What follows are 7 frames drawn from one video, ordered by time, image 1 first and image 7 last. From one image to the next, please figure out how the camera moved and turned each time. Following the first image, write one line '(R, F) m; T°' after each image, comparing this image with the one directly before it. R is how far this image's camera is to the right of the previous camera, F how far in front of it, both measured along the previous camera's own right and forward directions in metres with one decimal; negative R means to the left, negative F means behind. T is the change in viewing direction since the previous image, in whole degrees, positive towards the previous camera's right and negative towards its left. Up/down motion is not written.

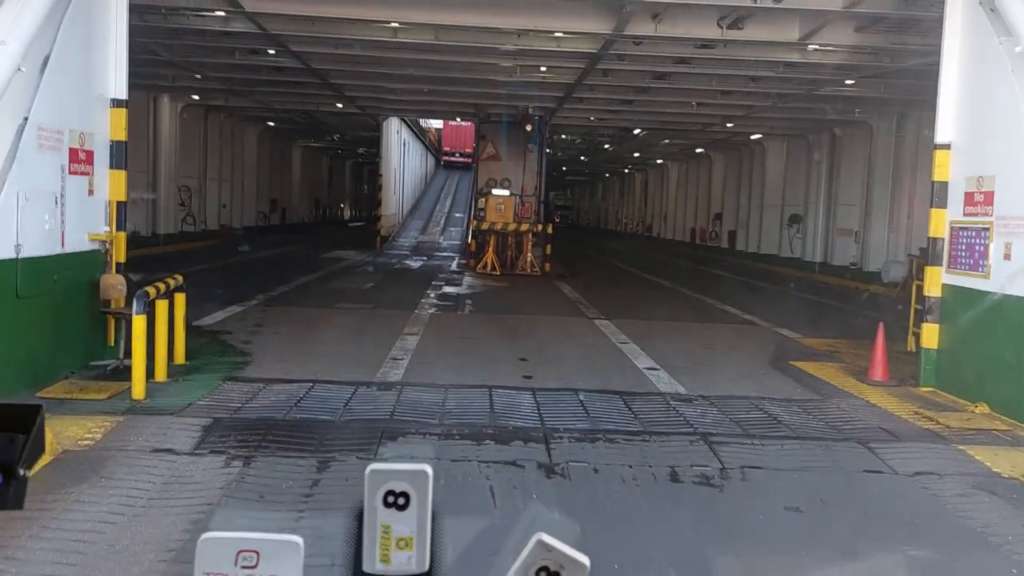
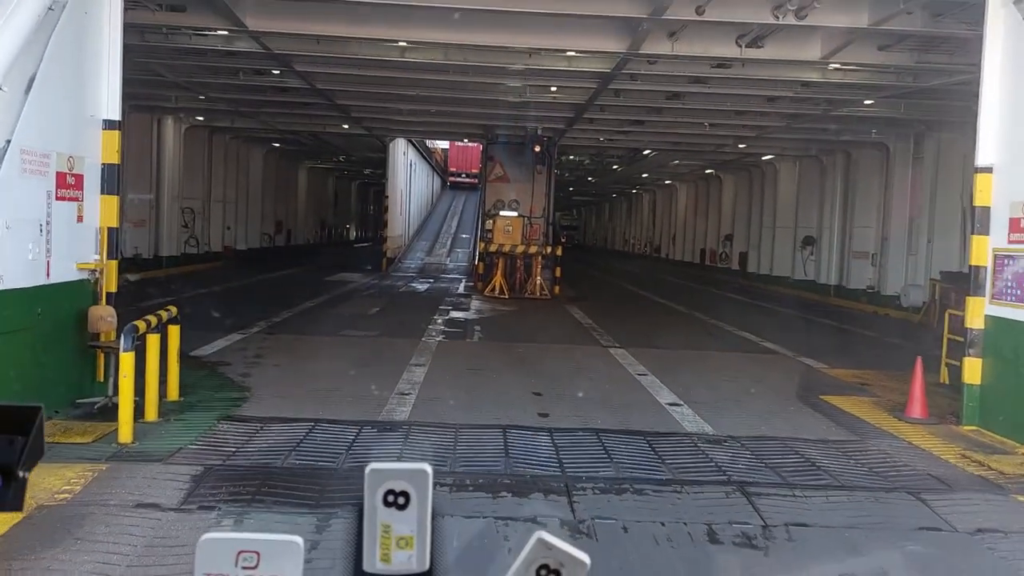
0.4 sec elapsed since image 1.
(-0.1, +0.5) m; 0°
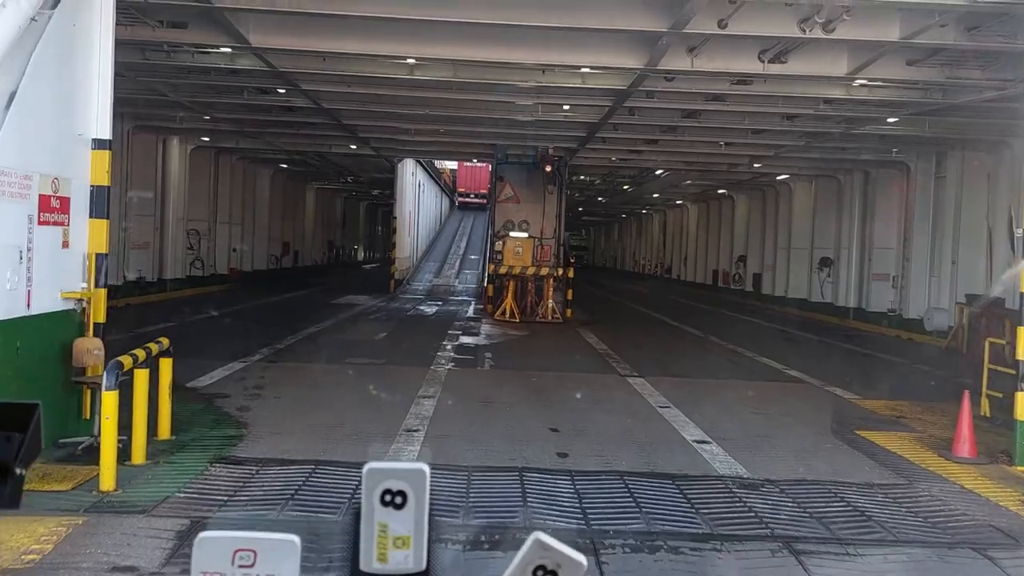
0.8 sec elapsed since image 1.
(-0.1, +0.5) m; -1°
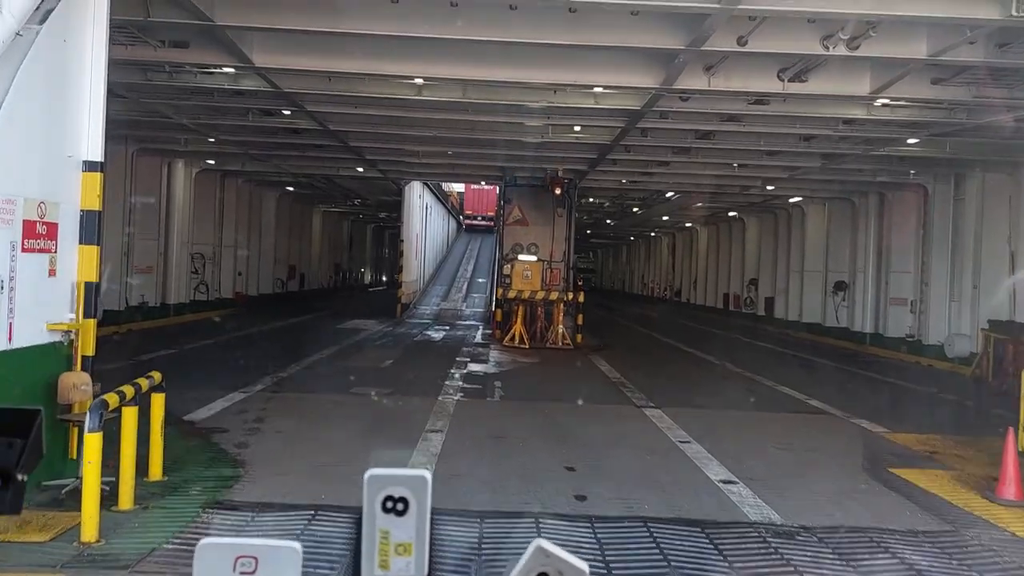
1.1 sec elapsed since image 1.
(-0.1, +0.4) m; 0°
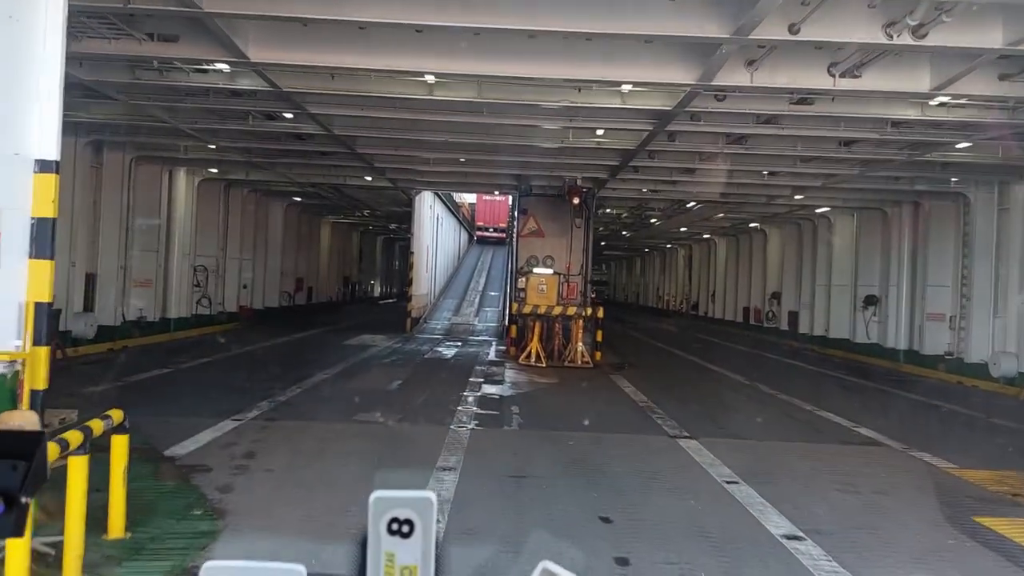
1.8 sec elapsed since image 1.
(-0.1, +1.1) m; -1°
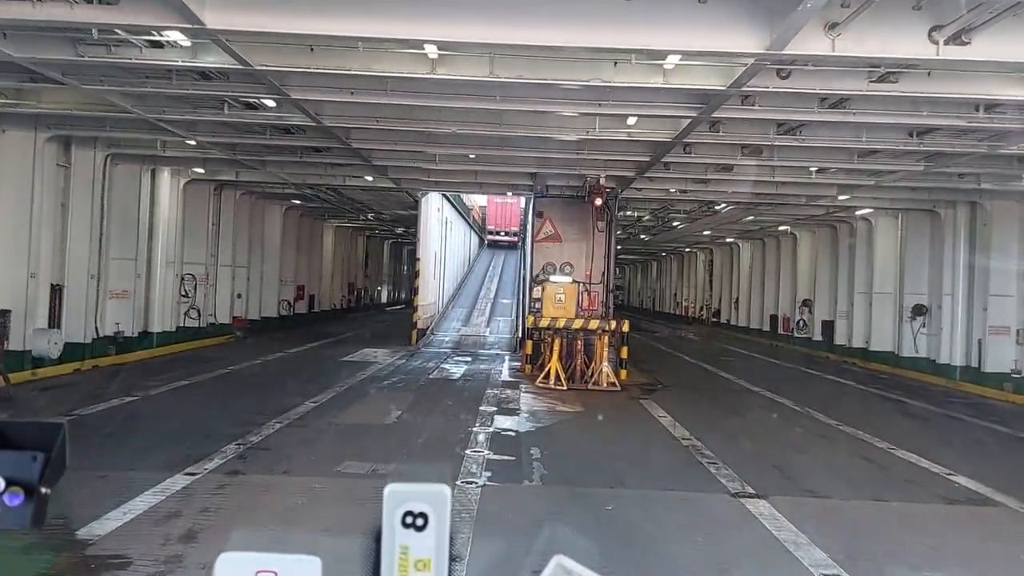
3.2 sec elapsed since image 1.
(-0.1, +2.1) m; -1°
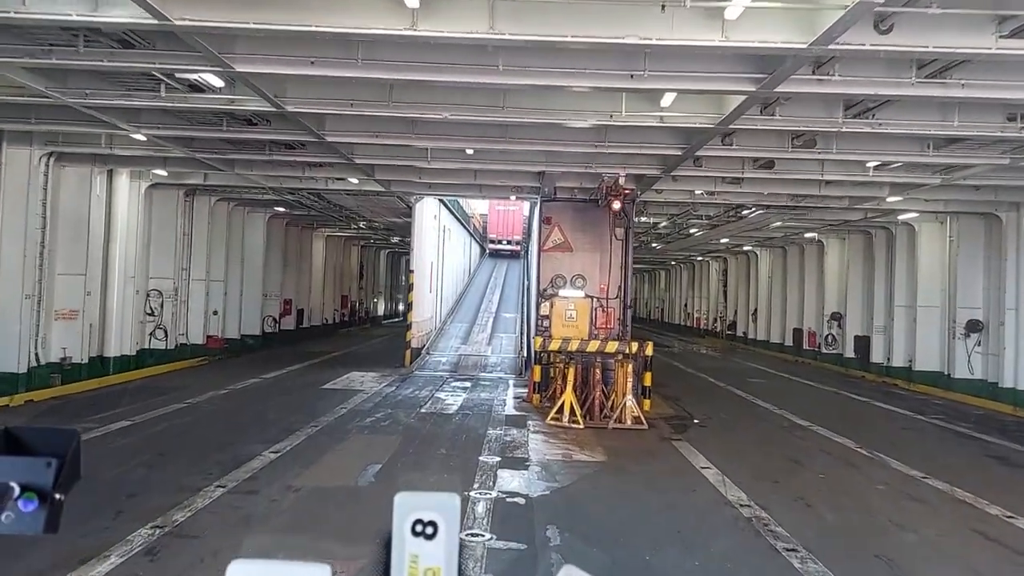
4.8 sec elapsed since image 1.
(-0.1, +2.5) m; 0°
